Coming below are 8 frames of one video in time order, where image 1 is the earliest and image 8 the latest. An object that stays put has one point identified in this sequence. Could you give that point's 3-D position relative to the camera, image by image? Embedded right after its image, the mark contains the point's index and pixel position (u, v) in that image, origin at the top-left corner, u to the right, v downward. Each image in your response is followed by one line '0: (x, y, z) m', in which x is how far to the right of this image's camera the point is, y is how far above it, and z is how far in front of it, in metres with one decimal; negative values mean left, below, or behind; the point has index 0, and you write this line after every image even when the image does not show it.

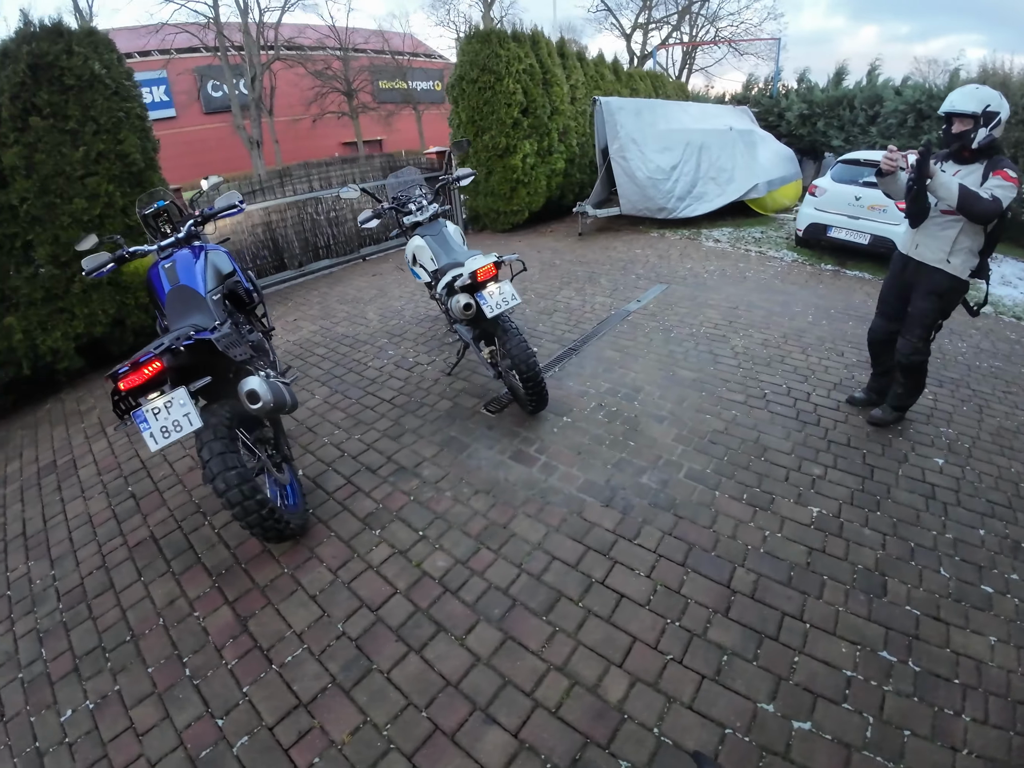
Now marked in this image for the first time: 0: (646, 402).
0: (+1.2, -0.2, +4.4) m
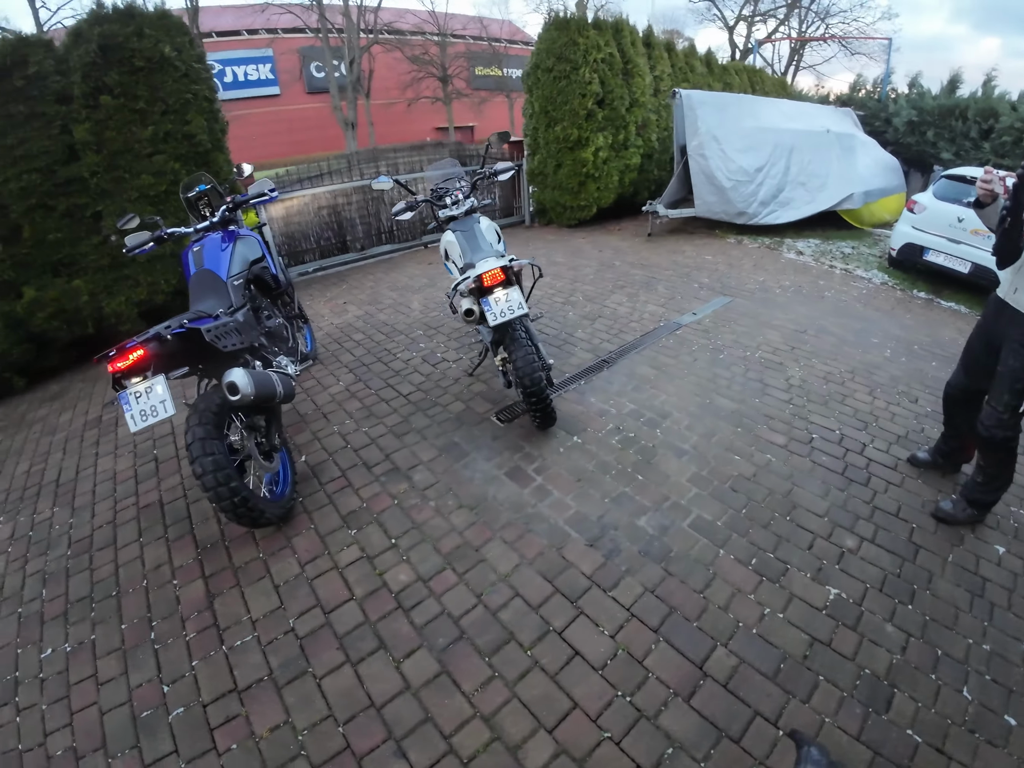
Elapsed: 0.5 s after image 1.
0: (+1.3, -0.4, +4.0) m
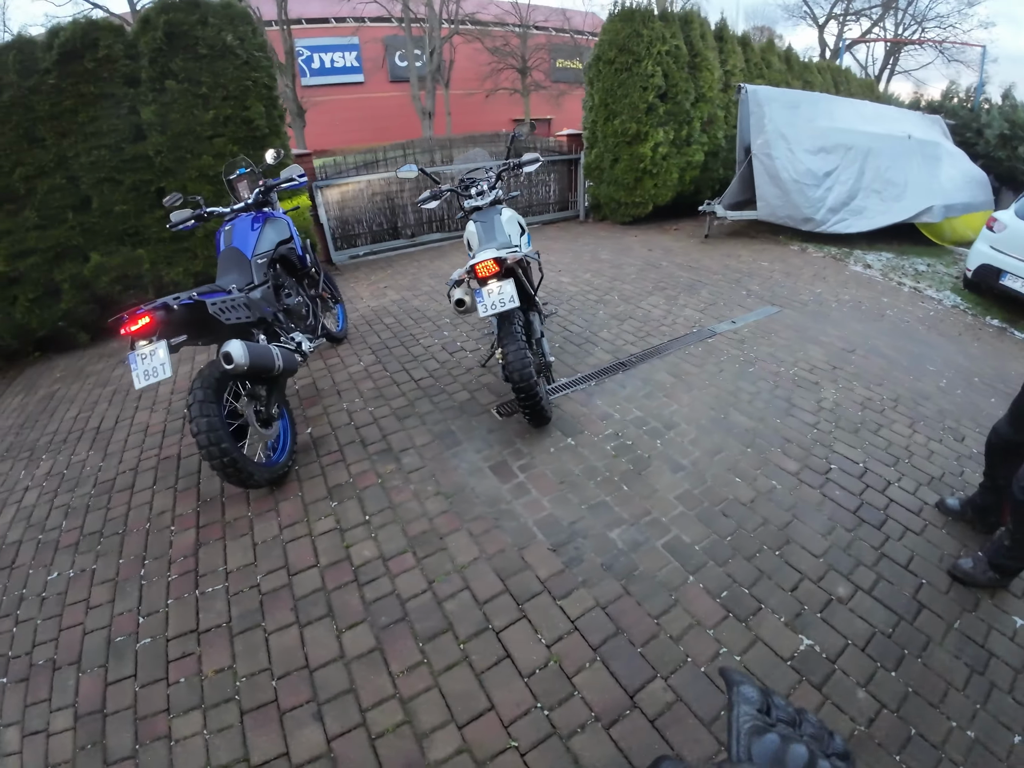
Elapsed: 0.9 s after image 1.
0: (+1.2, -0.5, +3.8) m
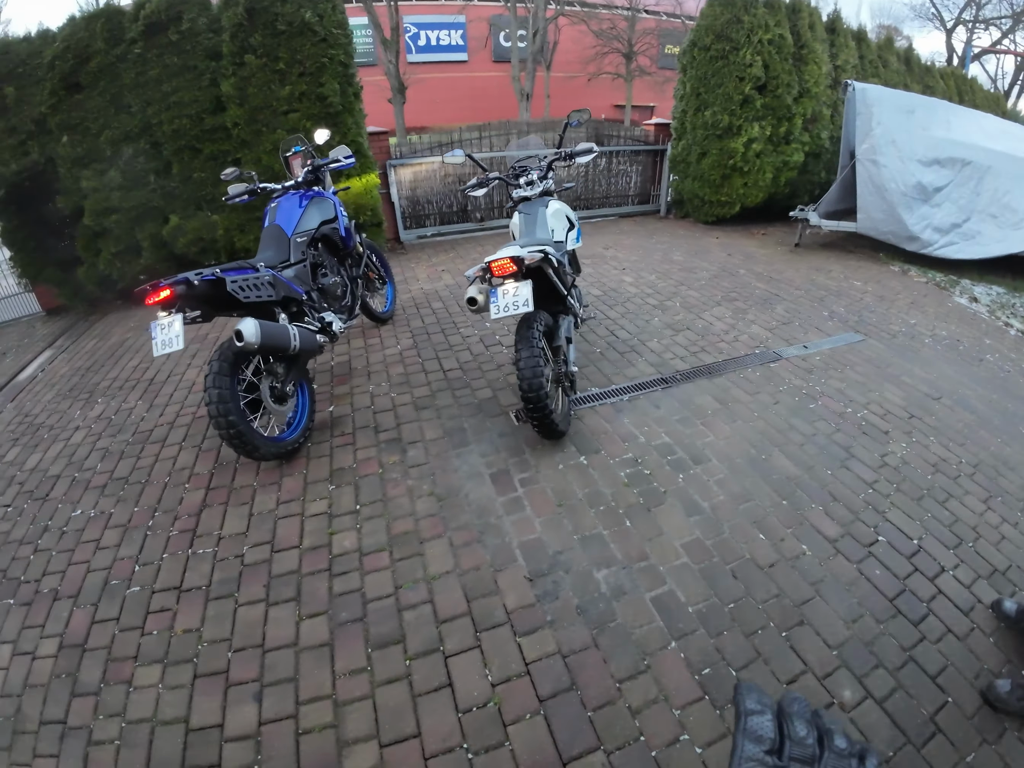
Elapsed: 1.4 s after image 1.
0: (+1.3, -0.7, +3.4) m
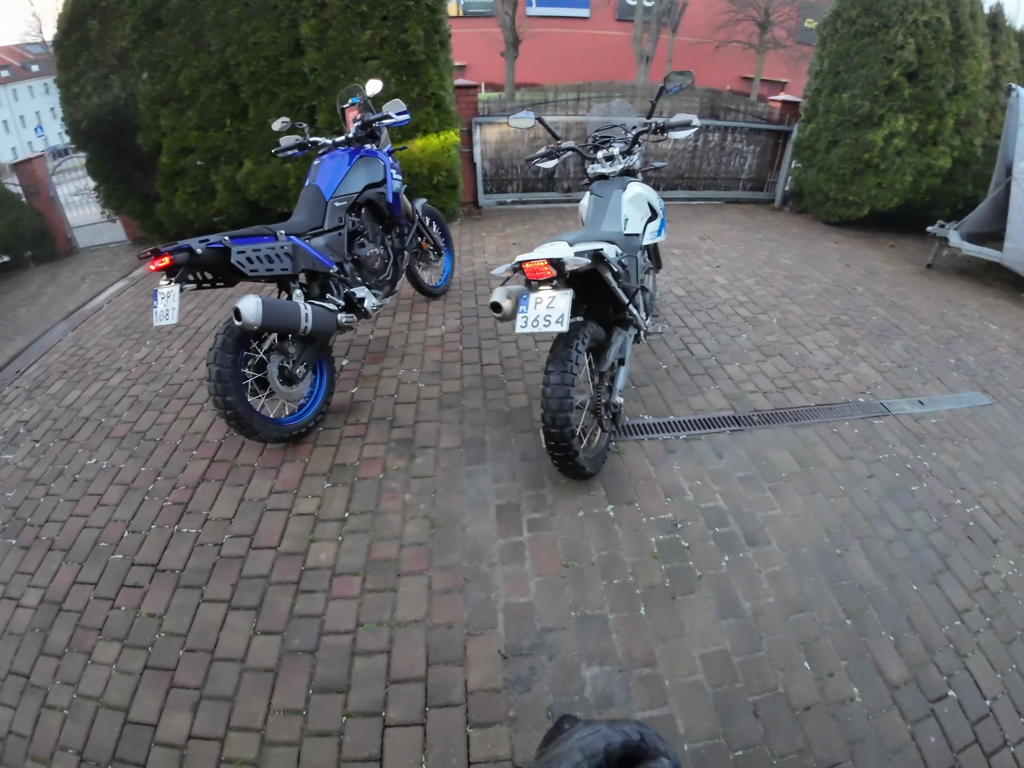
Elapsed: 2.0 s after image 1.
0: (+1.3, -1.0, +2.7) m
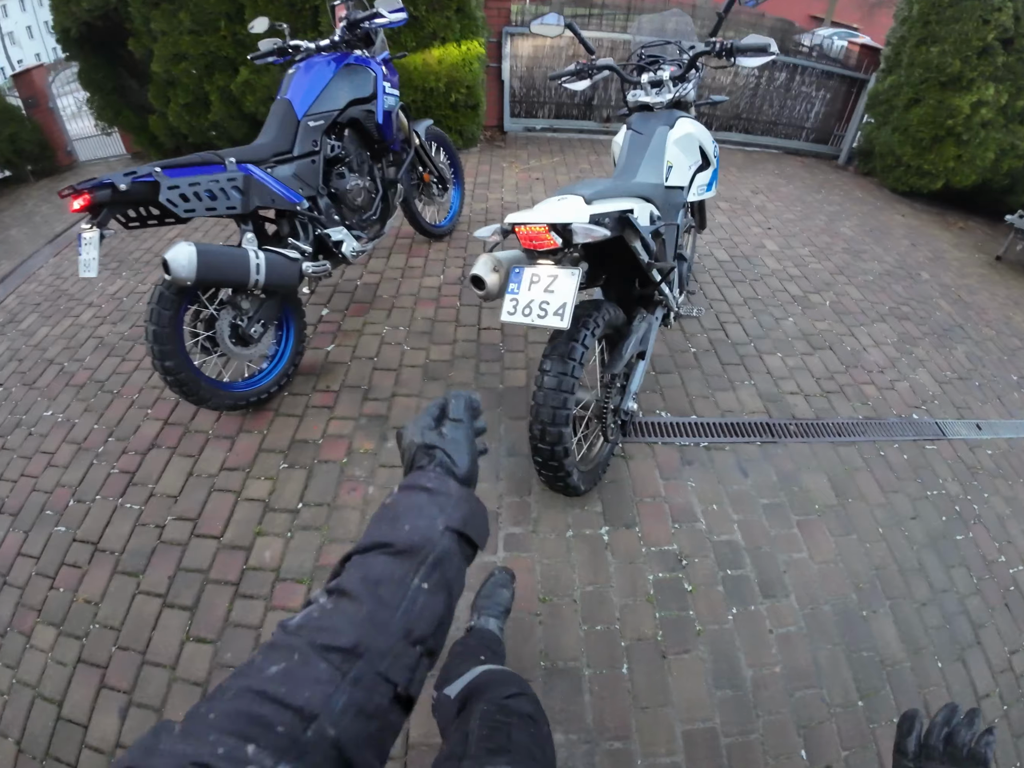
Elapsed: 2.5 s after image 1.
0: (+1.1, -1.1, +2.4) m
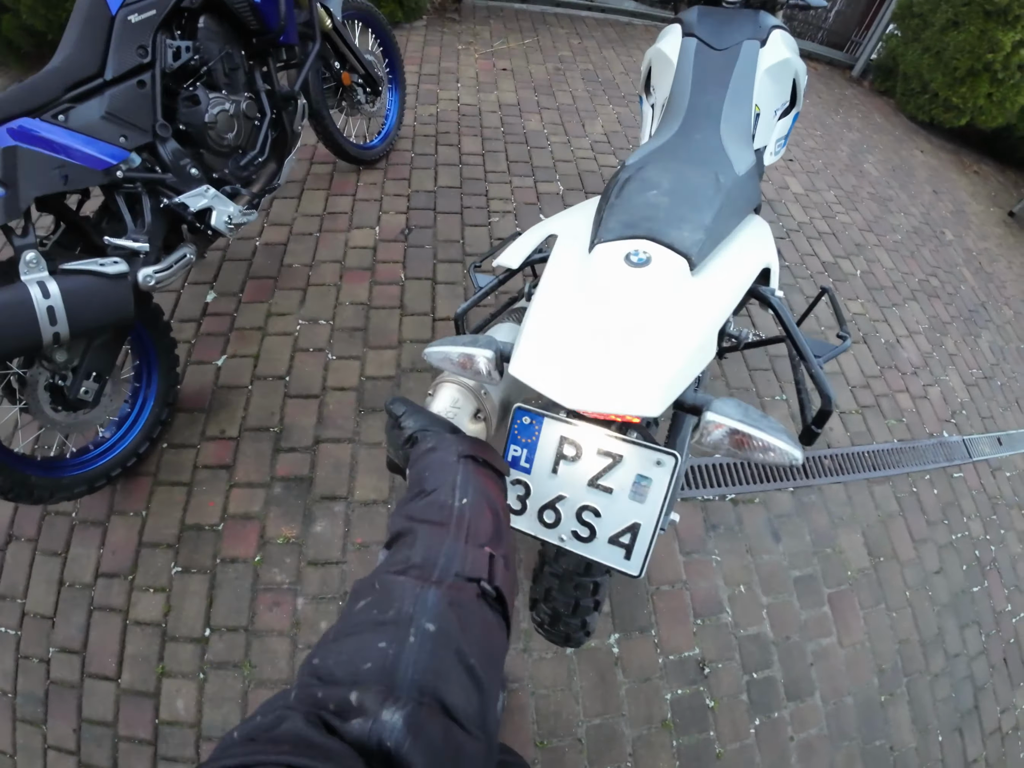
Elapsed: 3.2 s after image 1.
0: (+1.1, -1.4, +2.0) m
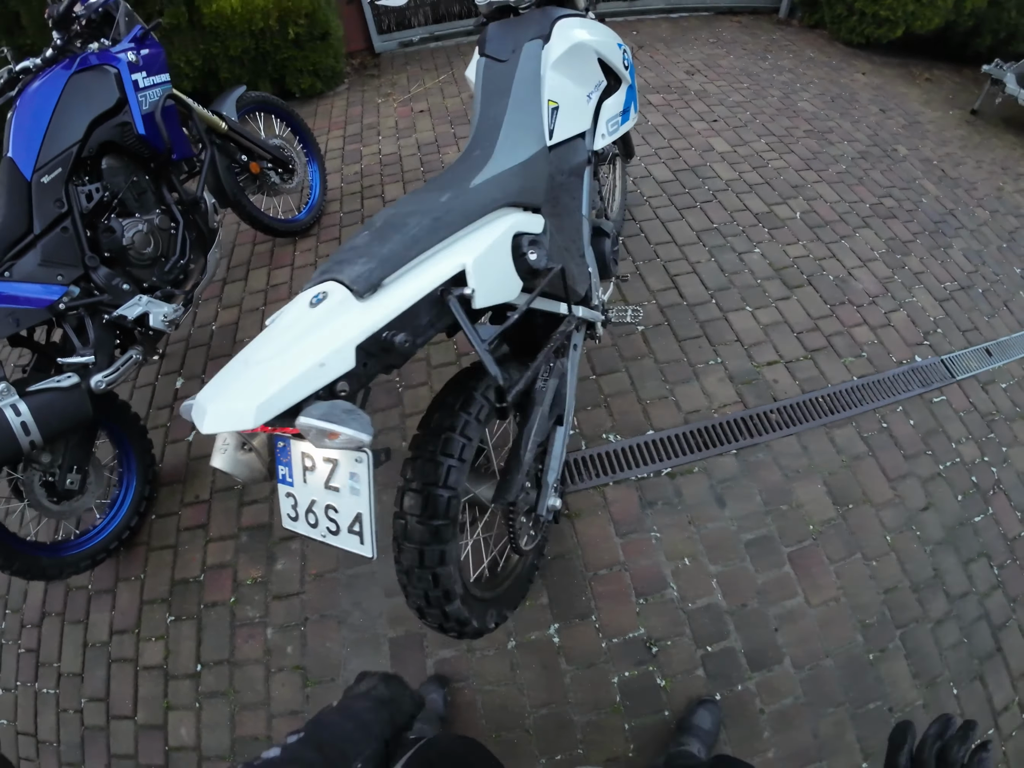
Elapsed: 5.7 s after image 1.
0: (+0.8, -1.3, +1.9) m
